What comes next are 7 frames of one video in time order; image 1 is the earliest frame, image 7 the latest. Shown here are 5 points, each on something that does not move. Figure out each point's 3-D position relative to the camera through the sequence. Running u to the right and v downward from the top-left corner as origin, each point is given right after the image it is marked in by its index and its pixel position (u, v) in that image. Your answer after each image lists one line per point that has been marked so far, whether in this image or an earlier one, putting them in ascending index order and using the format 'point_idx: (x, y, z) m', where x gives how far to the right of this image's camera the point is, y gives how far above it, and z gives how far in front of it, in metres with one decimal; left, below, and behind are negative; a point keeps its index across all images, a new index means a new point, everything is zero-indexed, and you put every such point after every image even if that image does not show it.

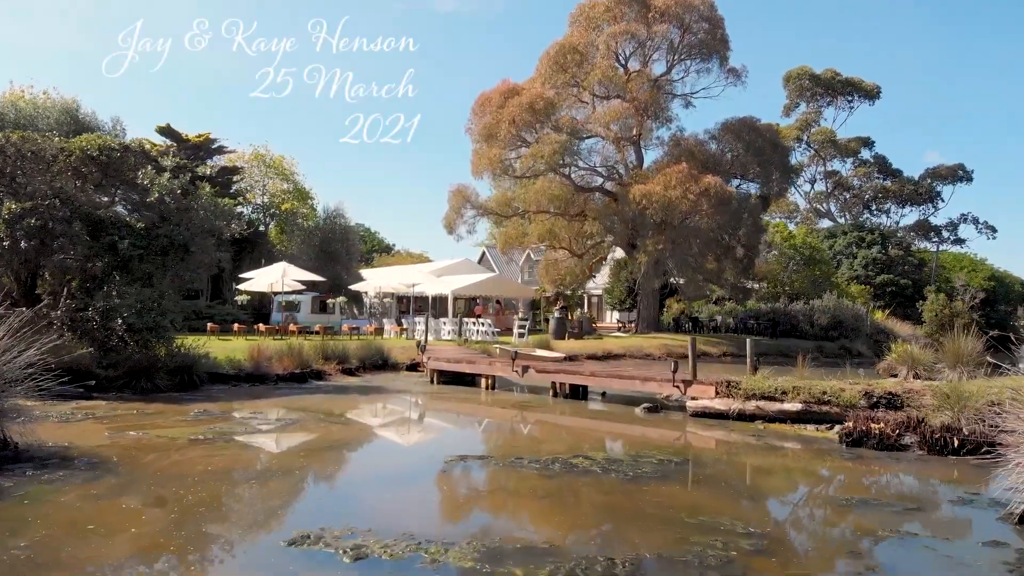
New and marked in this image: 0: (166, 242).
0: (-7.2, +0.9, +14.5) m
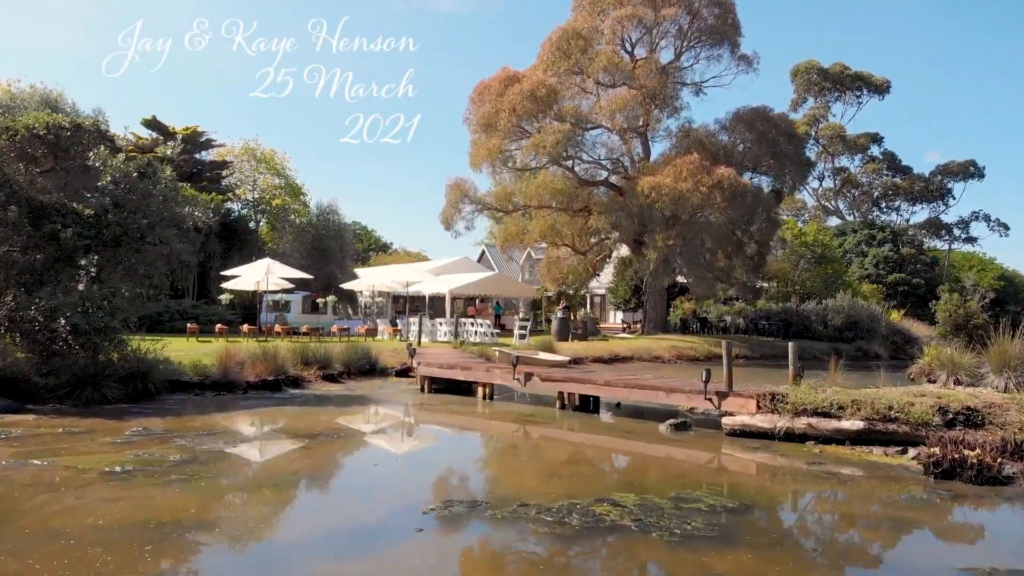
0: (-7.2, +1.0, +12.8) m
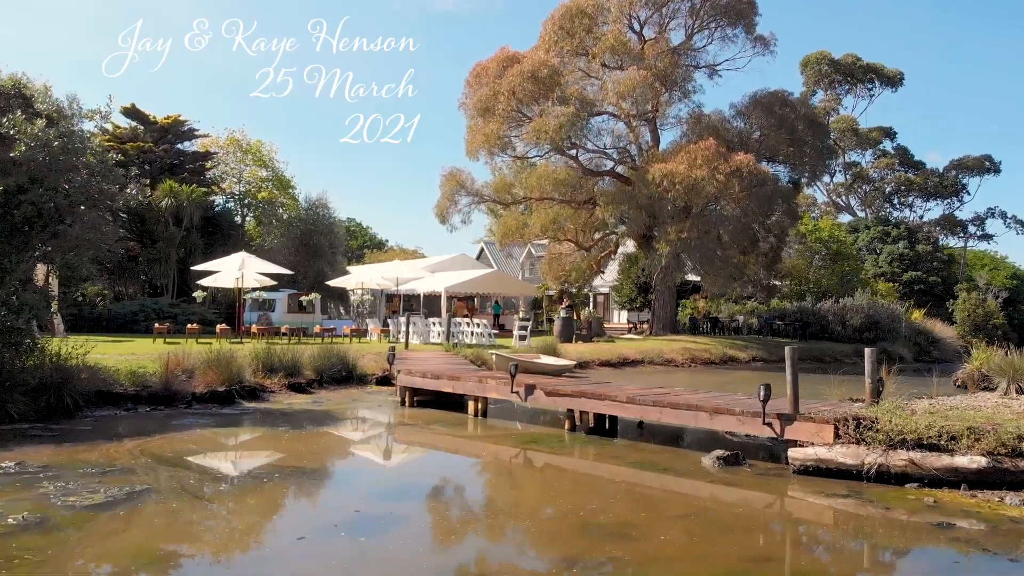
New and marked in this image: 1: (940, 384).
0: (-7.2, +1.1, +10.7) m
1: (+11.0, -2.5, +18.0) m
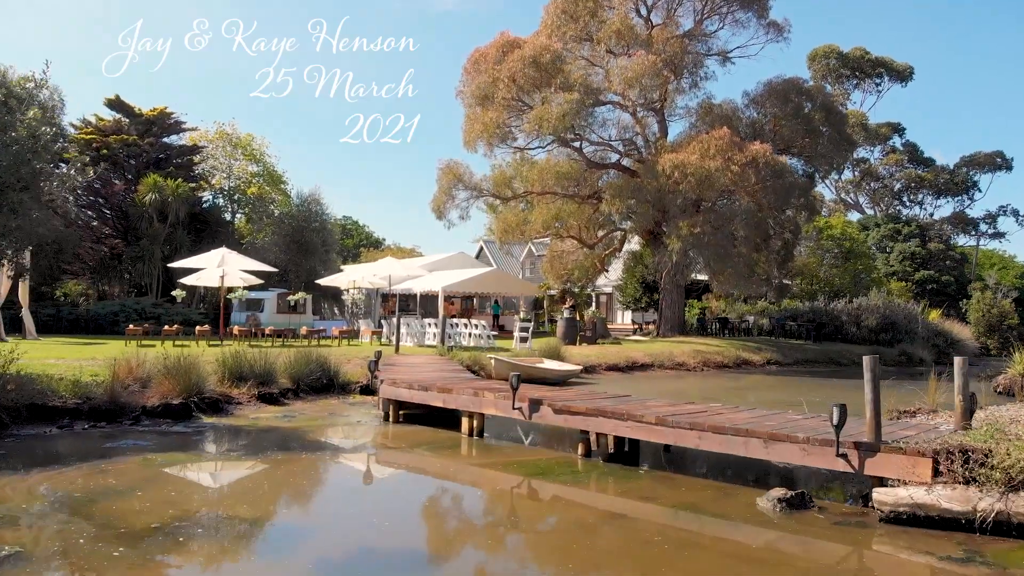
0: (-7.2, +1.2, +9.2) m
1: (+11.1, -2.4, +16.5) m
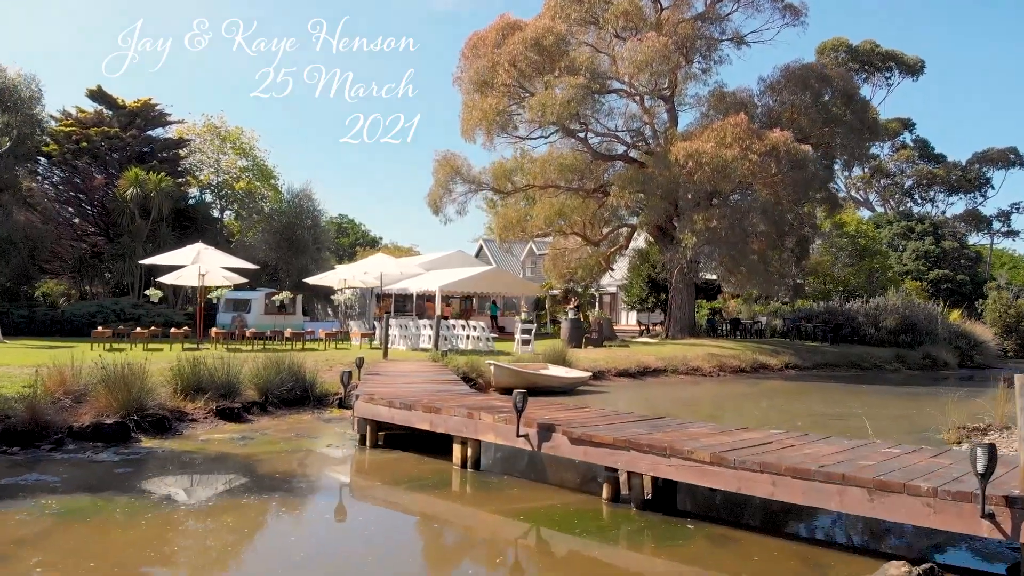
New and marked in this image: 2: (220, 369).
0: (-7.1, +1.2, +7.5) m
1: (+11.1, -2.4, +14.9) m
2: (-4.2, -1.2, +10.2) m
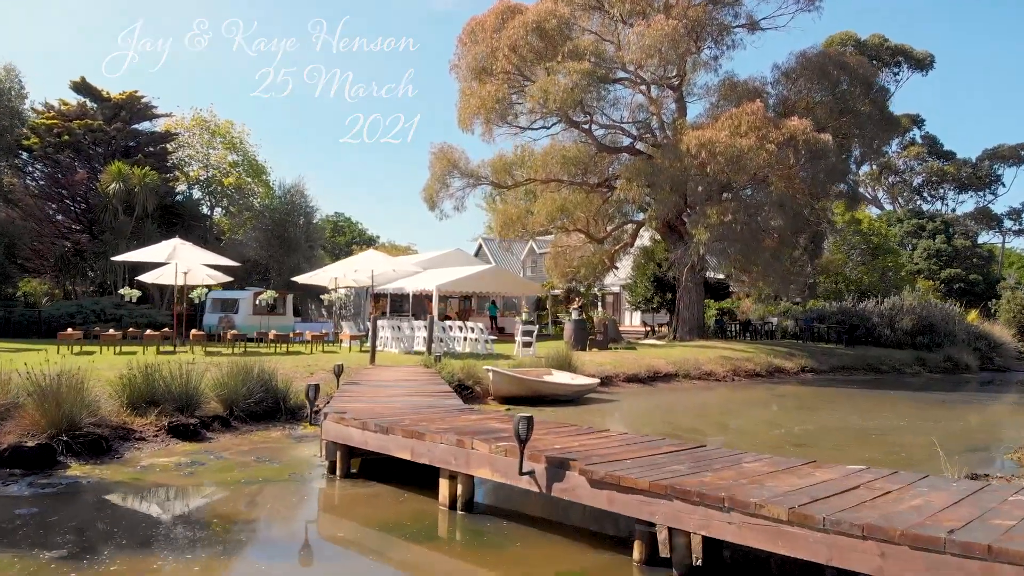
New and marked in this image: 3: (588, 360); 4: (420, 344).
0: (-7.1, +1.3, +6.2) m
1: (+11.1, -2.3, +13.6) m
2: (-4.2, -1.1, +8.8) m
3: (+2.1, -1.9, +18.8) m
4: (-2.5, -1.5, +19.3) m
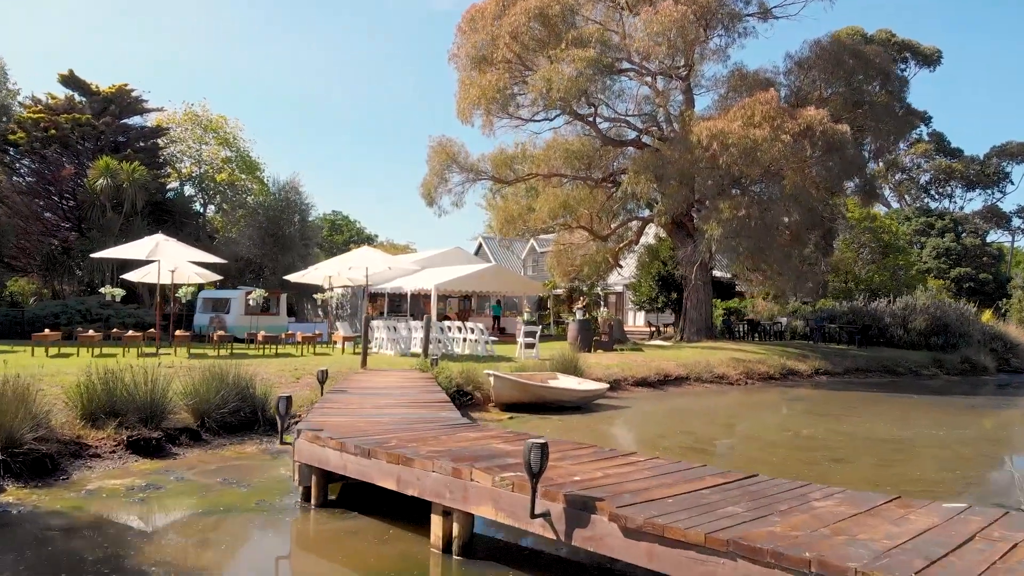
0: (-7.1, +1.3, +5.3) m
1: (+11.1, -2.3, +12.7) m
2: (-4.2, -1.1, +7.9) m
3: (+2.1, -1.9, +17.8) m
4: (-2.5, -1.5, +18.4) m
